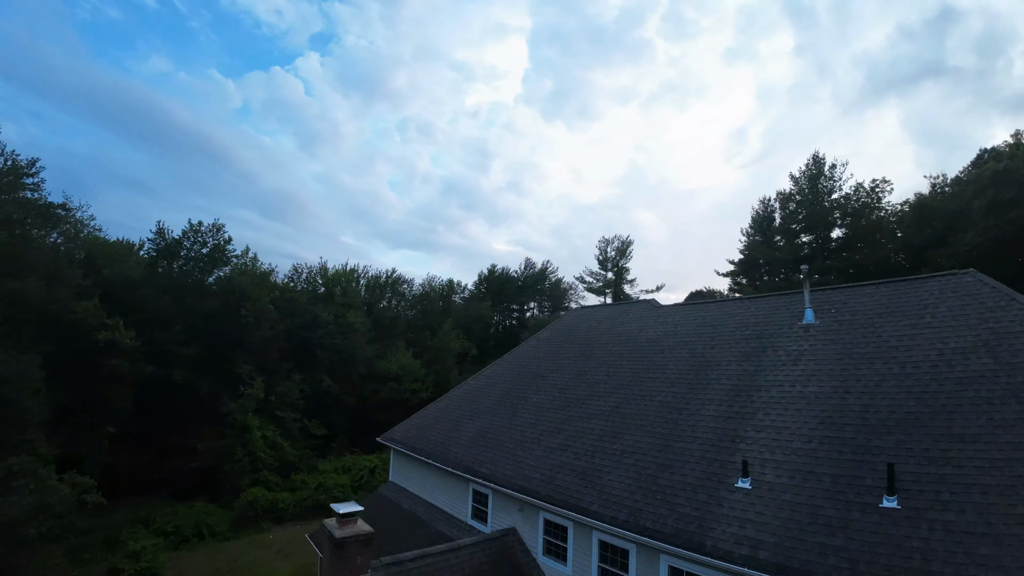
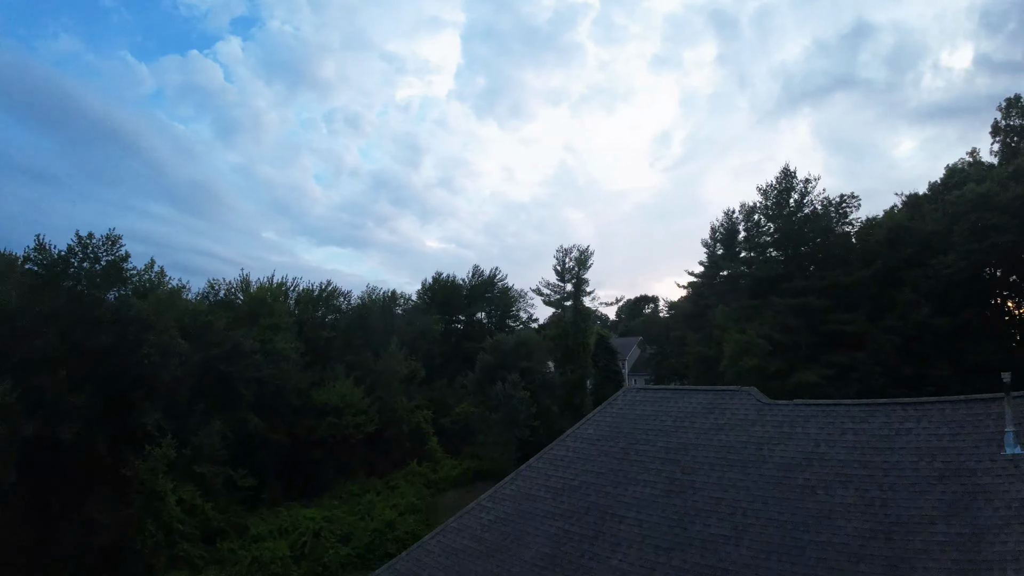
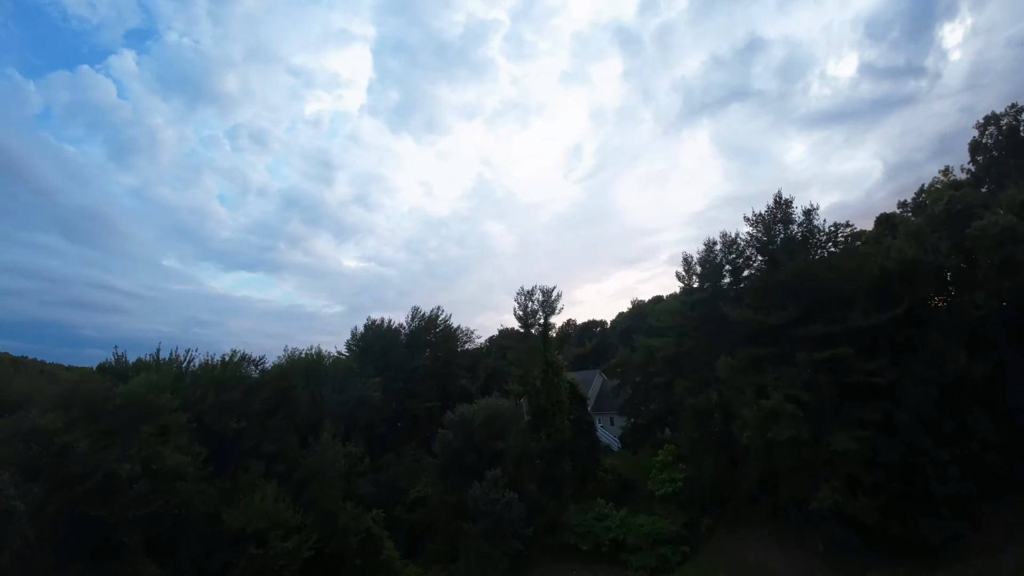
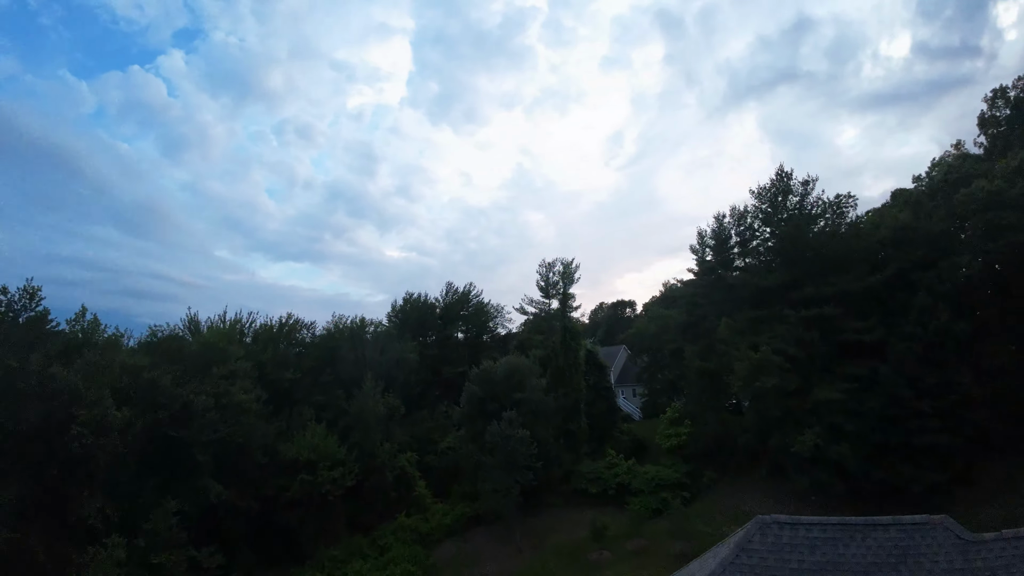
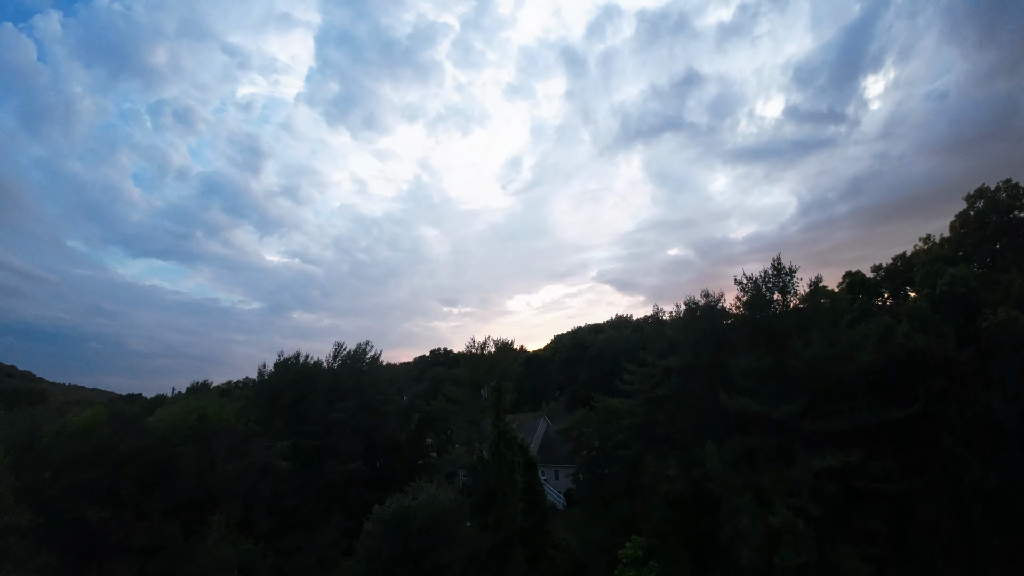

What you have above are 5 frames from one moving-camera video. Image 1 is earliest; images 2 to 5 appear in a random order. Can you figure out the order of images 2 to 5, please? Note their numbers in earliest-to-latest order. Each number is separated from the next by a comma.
2, 4, 3, 5
